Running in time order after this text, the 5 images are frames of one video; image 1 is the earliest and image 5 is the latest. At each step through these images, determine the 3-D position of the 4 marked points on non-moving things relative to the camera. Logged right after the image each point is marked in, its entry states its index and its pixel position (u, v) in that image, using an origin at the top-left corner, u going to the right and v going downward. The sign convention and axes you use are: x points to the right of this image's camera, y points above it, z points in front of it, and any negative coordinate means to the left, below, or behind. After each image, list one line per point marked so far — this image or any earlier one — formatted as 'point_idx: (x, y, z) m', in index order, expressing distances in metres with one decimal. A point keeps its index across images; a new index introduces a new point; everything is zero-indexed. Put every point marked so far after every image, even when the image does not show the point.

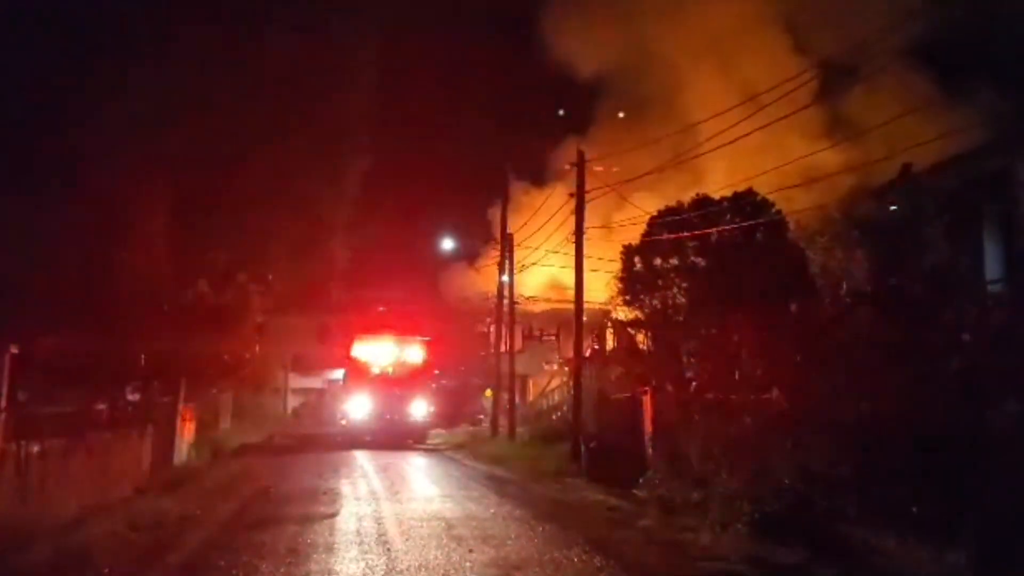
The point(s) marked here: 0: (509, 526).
0: (-0.1, -3.1, +16.0) m
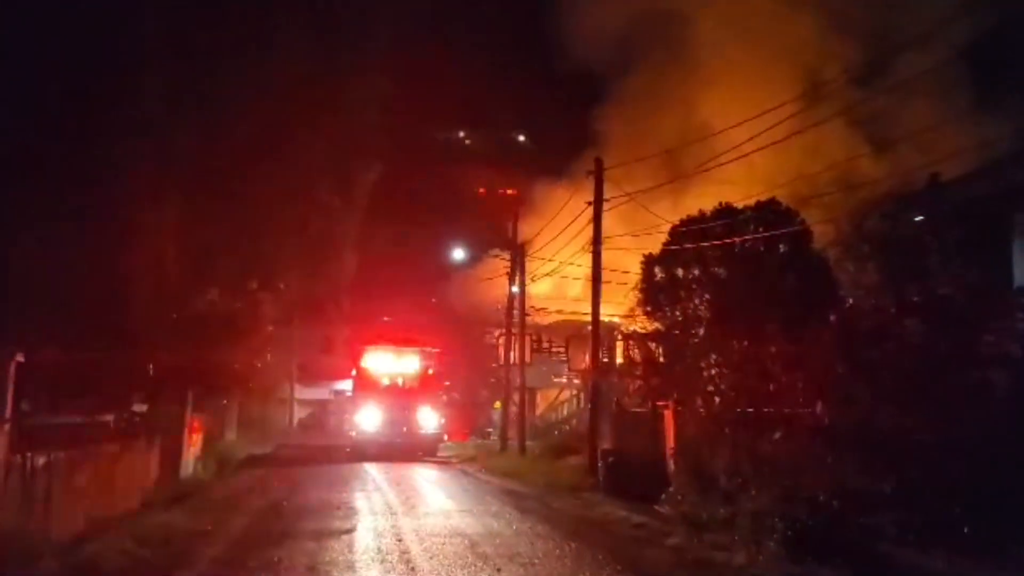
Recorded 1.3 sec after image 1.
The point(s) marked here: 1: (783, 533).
0: (+0.3, -3.2, +15.4) m
1: (+3.7, -3.4, +15.9) m
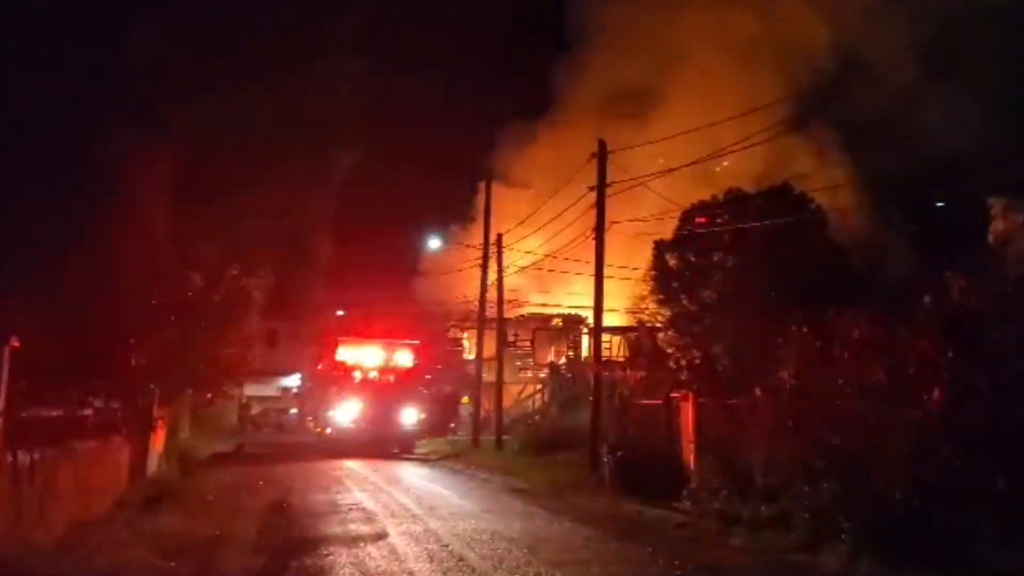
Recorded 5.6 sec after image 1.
0: (+0.9, -3.0, +14.1) m
1: (+4.2, -3.2, +14.8) m
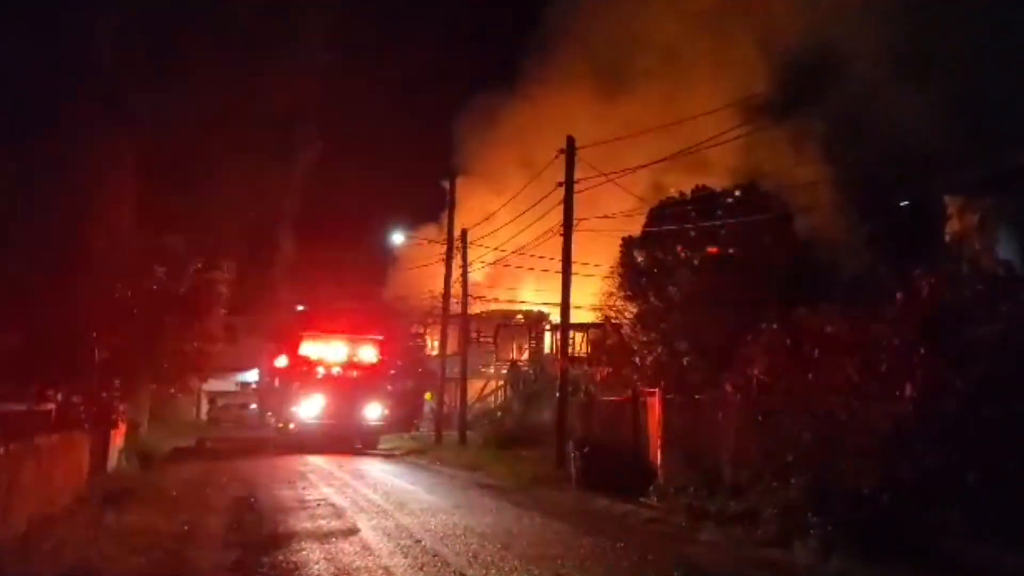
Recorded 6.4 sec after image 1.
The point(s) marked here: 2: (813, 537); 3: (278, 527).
0: (+0.6, -2.9, +14.2) m
1: (+3.9, -3.2, +15.0) m
2: (+3.8, -3.1, +15.4) m
3: (-3.1, -3.2, +16.2) m
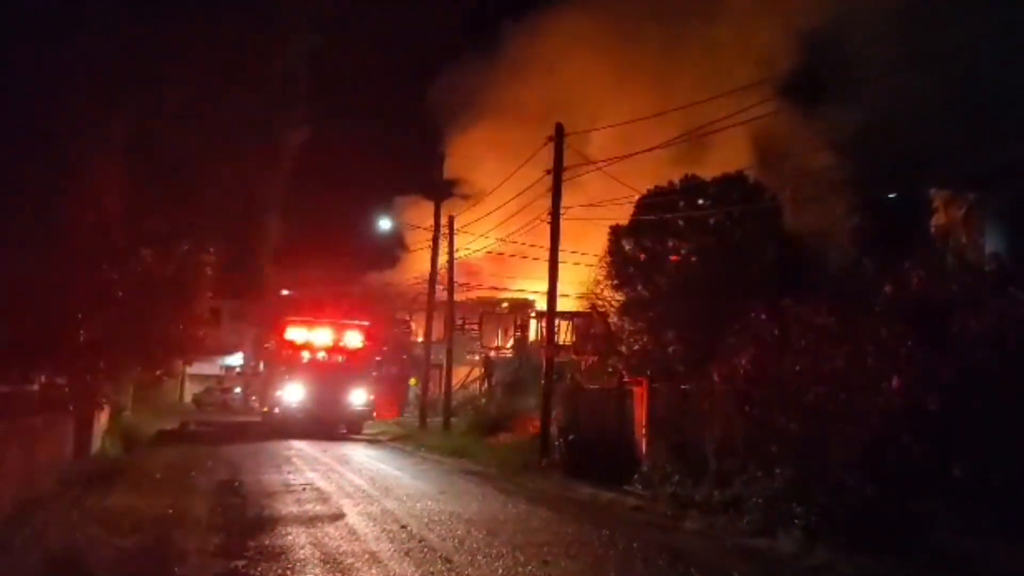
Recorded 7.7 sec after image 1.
0: (+0.4, -2.8, +14.2) m
1: (+3.7, -3.0, +15.1) m
2: (+3.6, -3.0, +15.5) m
3: (-3.3, -3.0, +16.1) m
